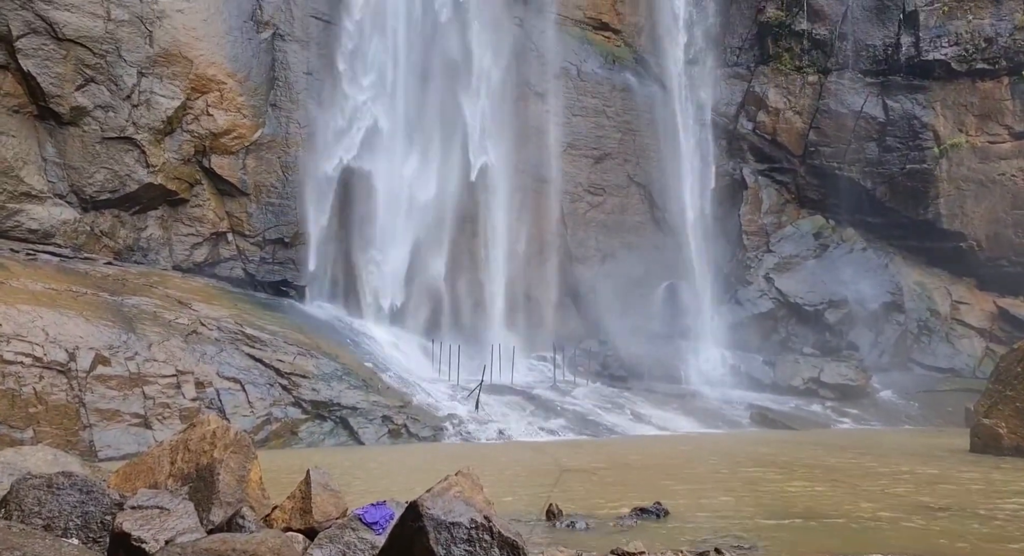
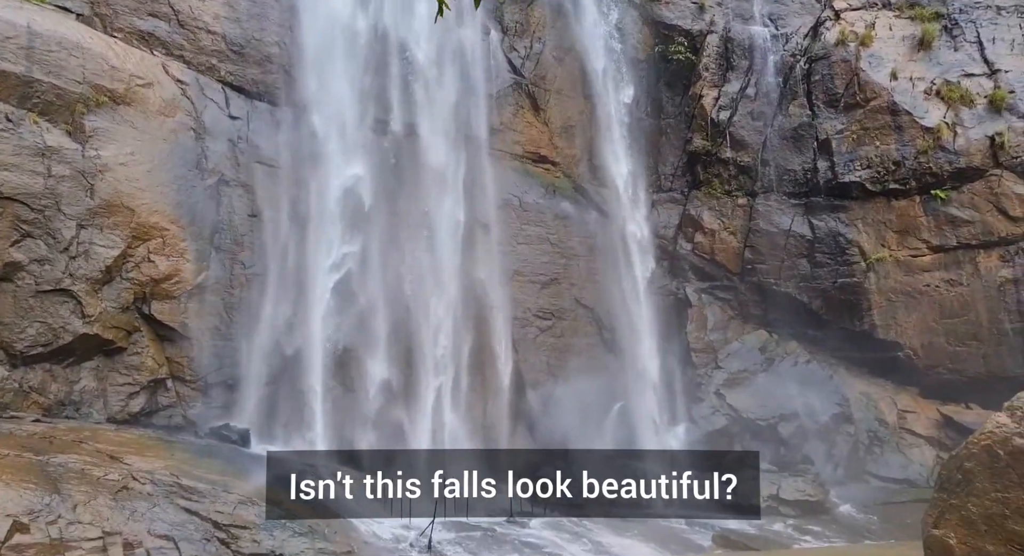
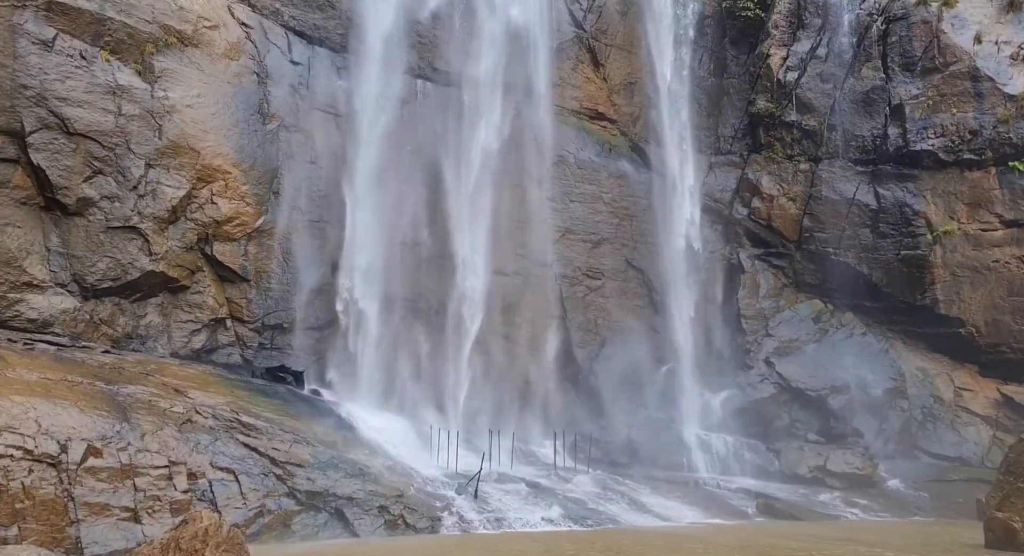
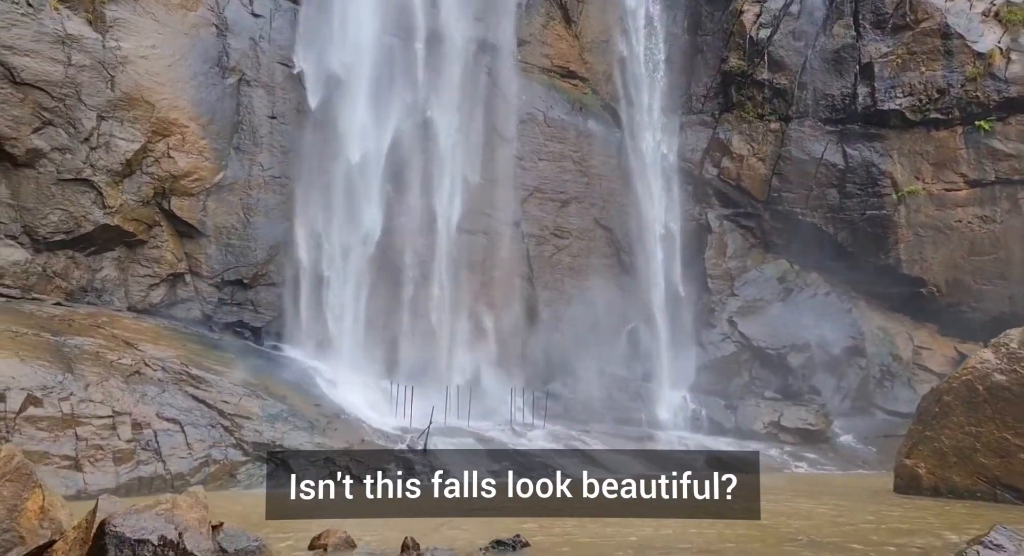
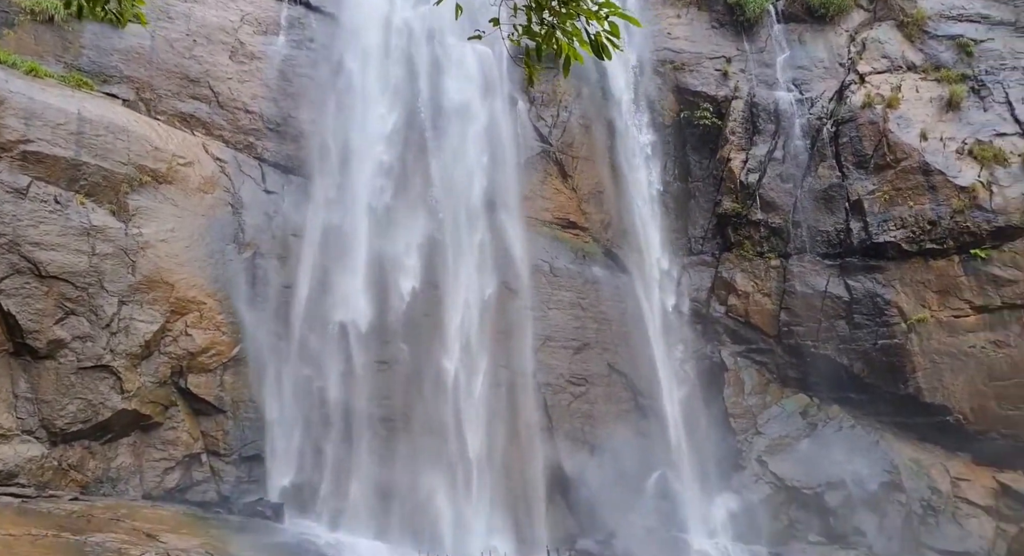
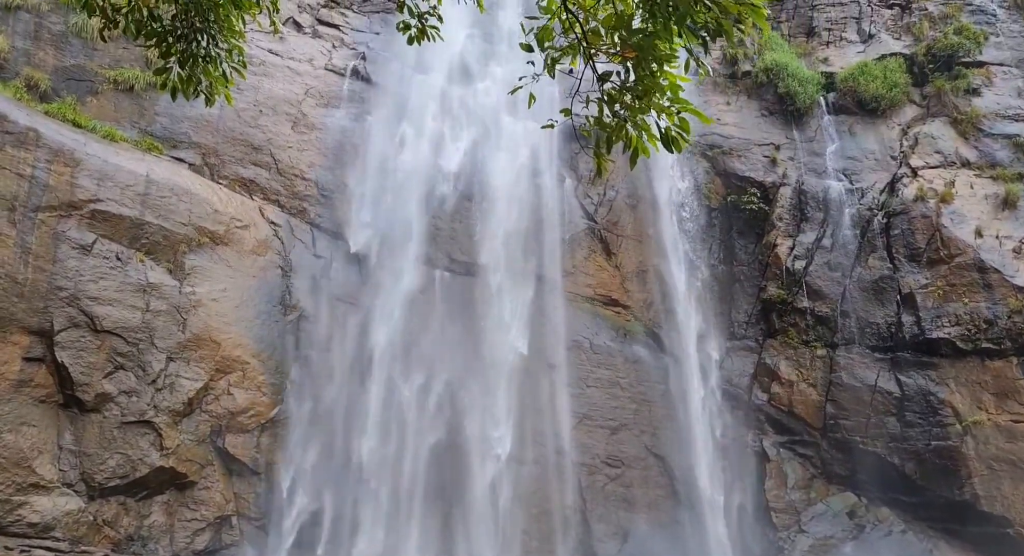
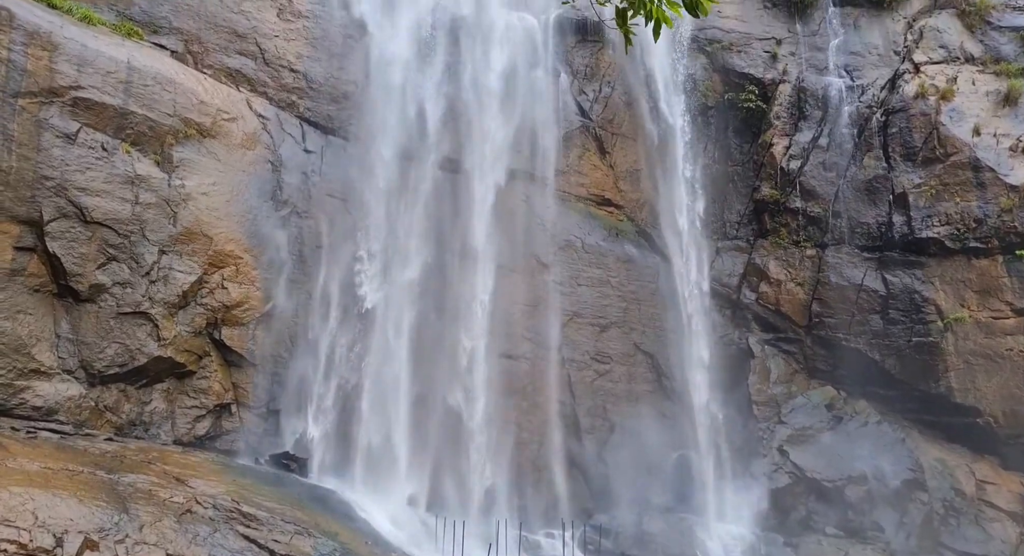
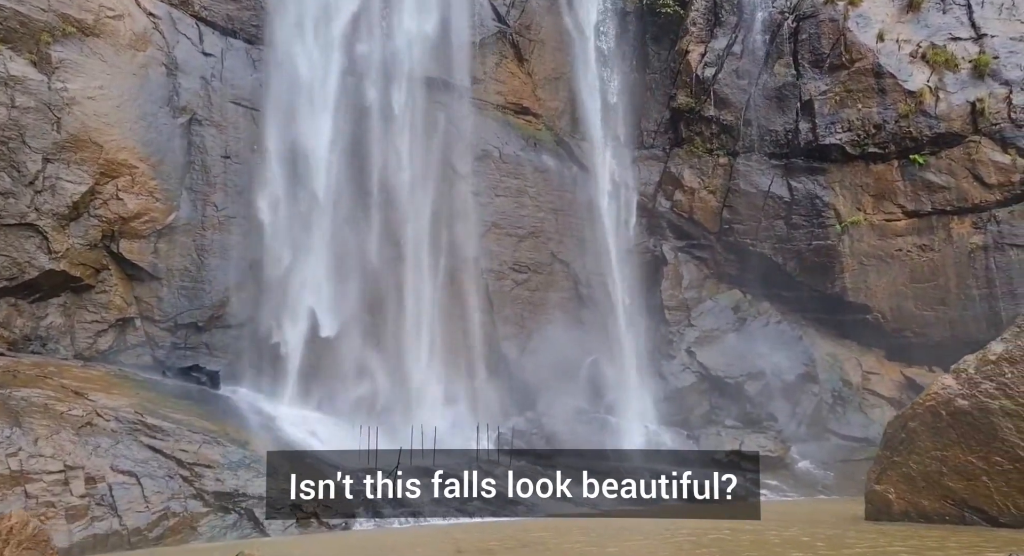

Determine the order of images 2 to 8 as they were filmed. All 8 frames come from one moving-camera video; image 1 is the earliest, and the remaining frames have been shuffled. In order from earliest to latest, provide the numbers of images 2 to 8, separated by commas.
3, 7, 6, 5, 2, 8, 4
